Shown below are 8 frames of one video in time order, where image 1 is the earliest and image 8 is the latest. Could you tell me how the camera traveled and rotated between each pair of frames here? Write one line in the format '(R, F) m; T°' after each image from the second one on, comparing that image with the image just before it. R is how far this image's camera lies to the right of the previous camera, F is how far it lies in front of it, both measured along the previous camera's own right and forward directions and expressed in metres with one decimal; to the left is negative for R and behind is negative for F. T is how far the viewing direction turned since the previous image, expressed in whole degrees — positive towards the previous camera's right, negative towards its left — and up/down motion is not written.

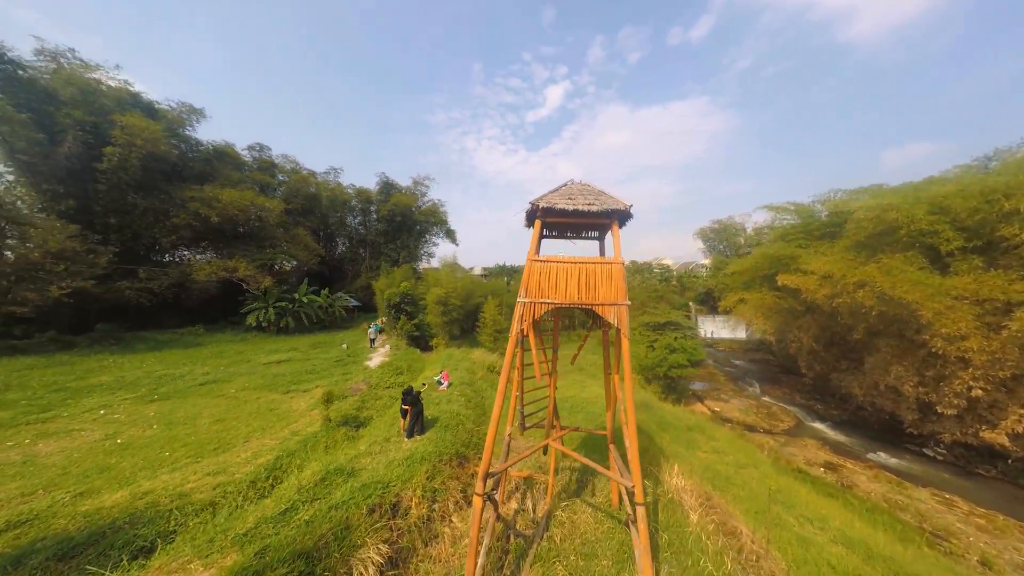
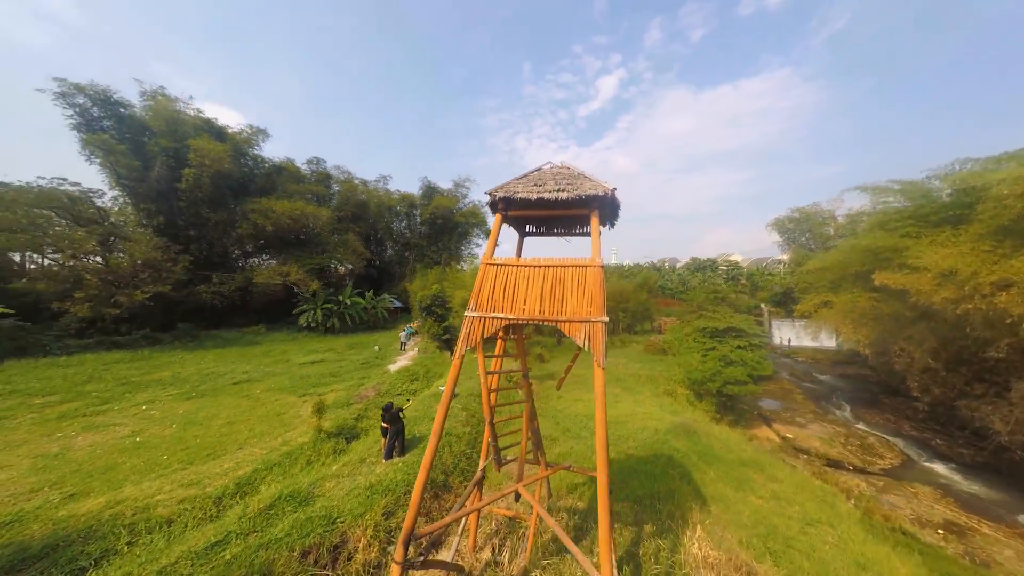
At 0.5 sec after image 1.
(+1.4, +1.2) m; -10°
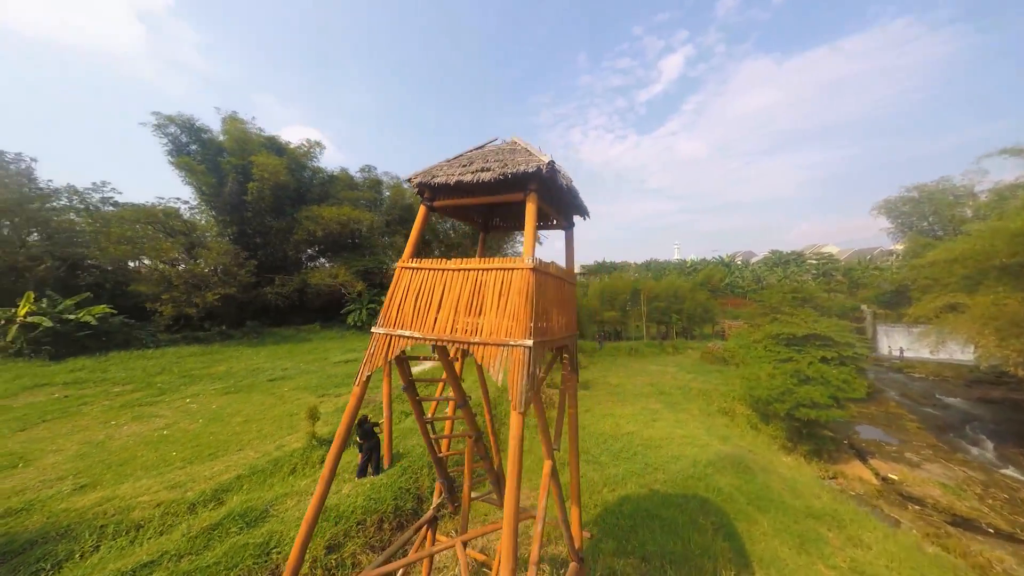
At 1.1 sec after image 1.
(+1.4, +1.1) m; -11°
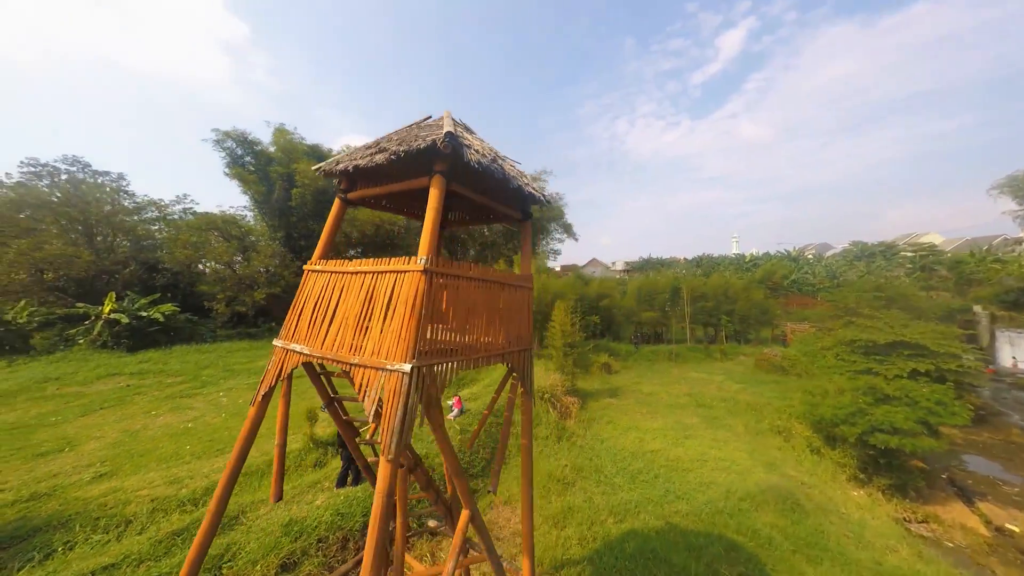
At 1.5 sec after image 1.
(+1.1, +0.8) m; -8°
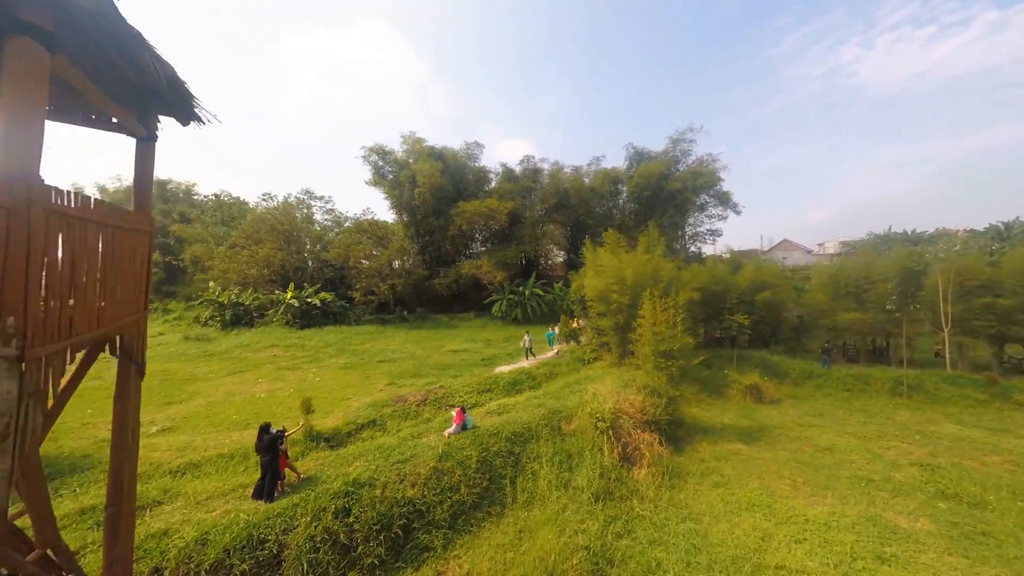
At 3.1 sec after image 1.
(+2.7, +3.3) m; -28°
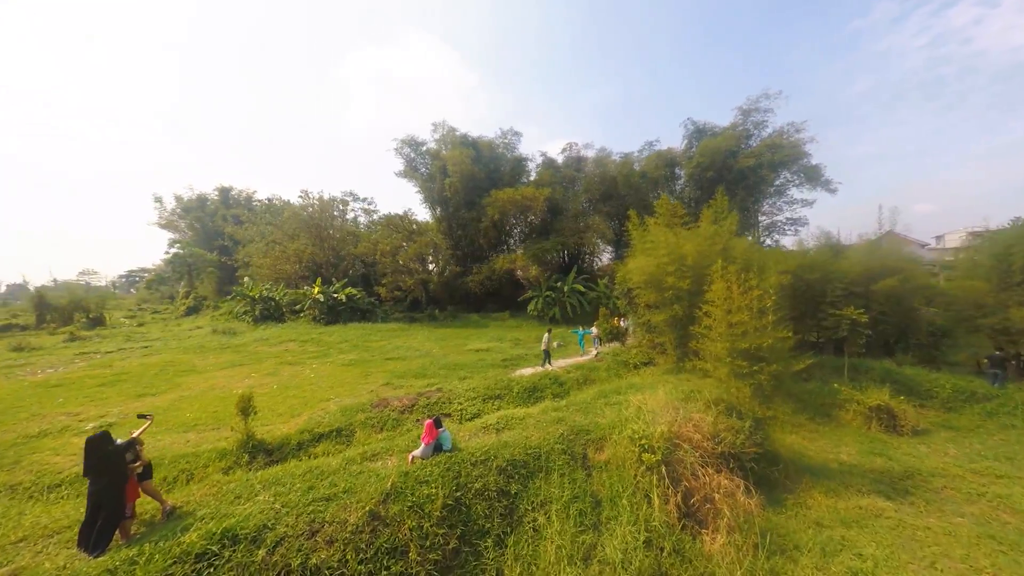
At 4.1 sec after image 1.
(+0.7, +2.3) m; -8°
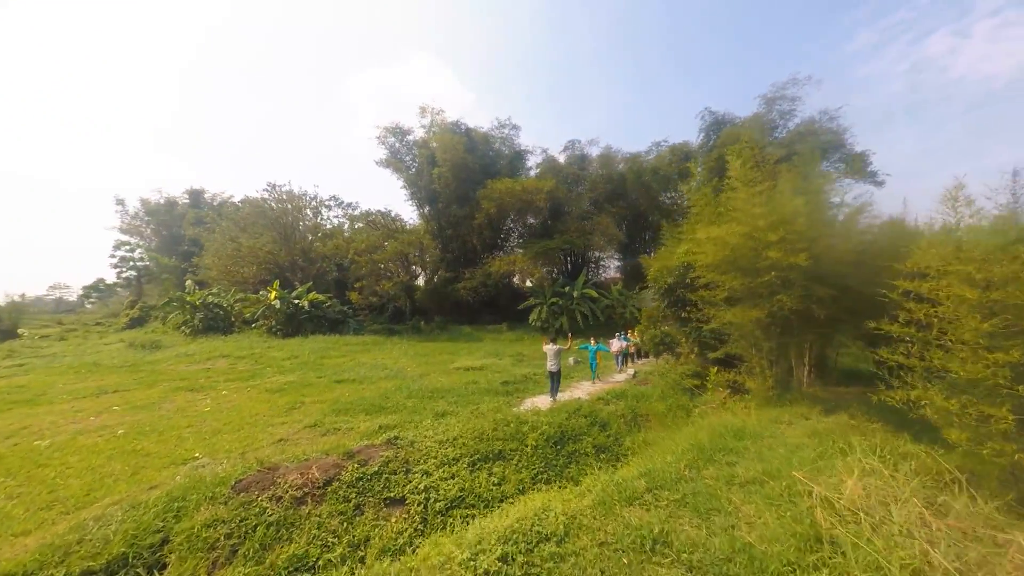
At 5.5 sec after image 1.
(-0.2, +3.3) m; +1°
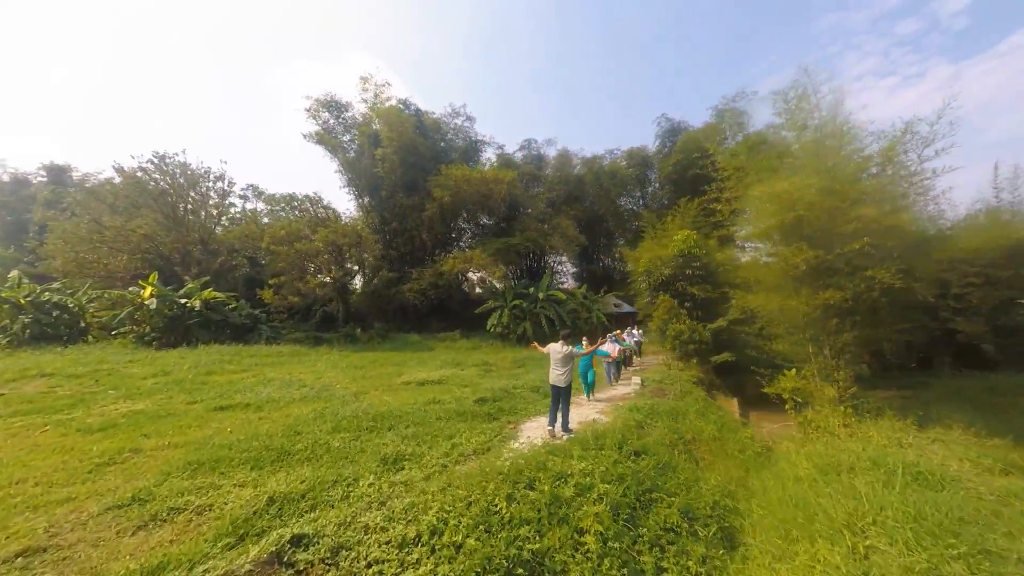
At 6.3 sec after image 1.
(-0.6, +2.2) m; +9°
